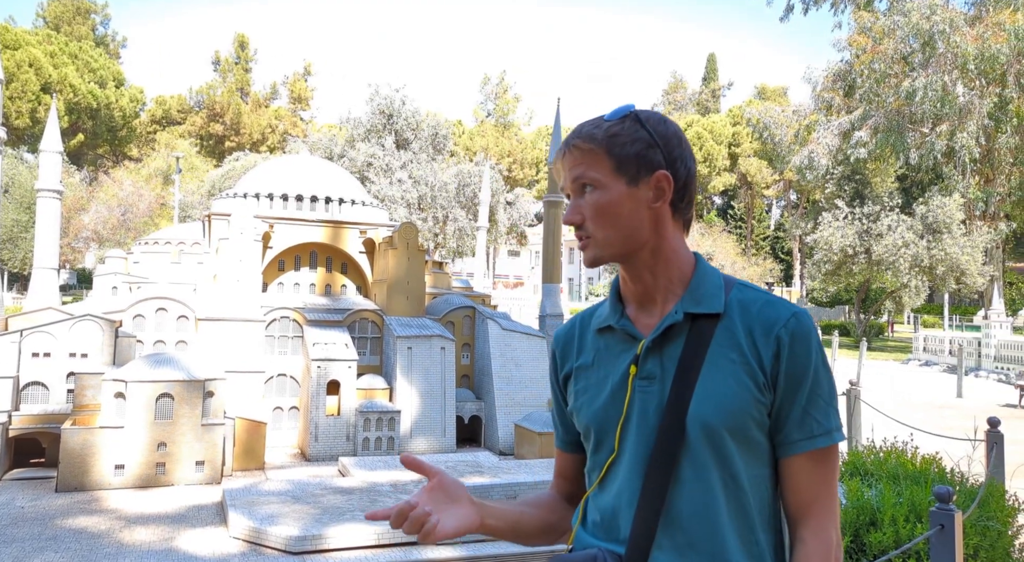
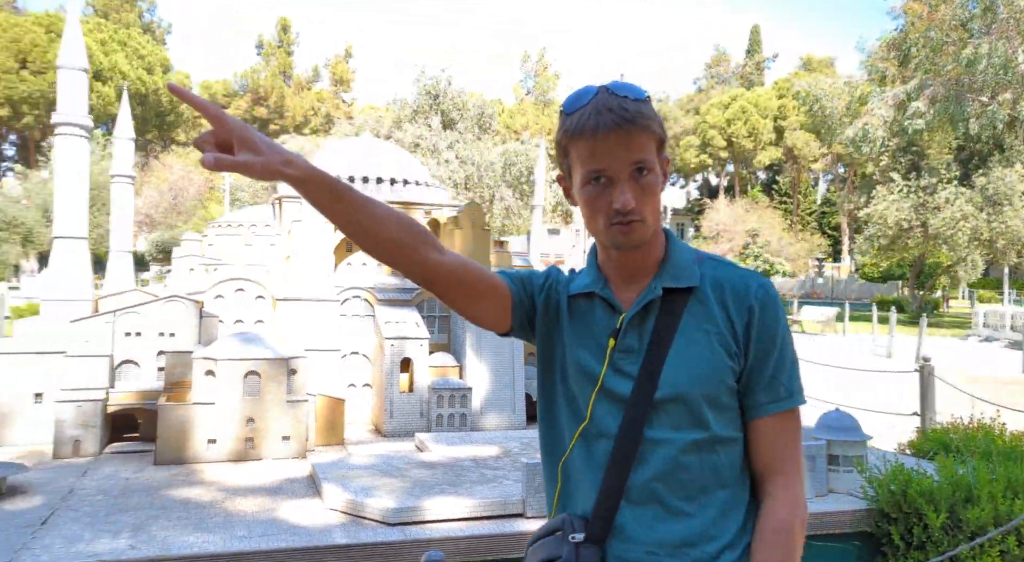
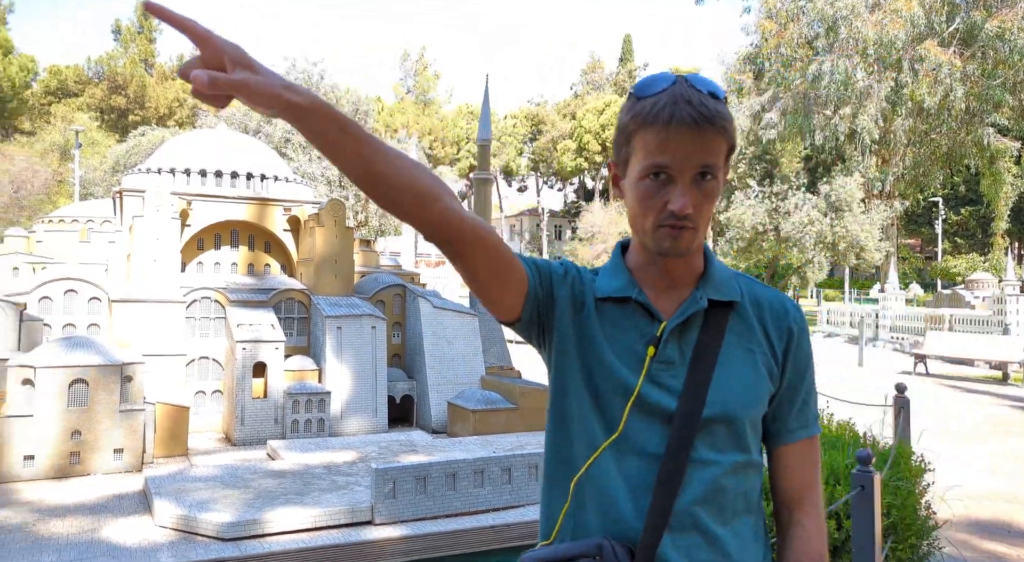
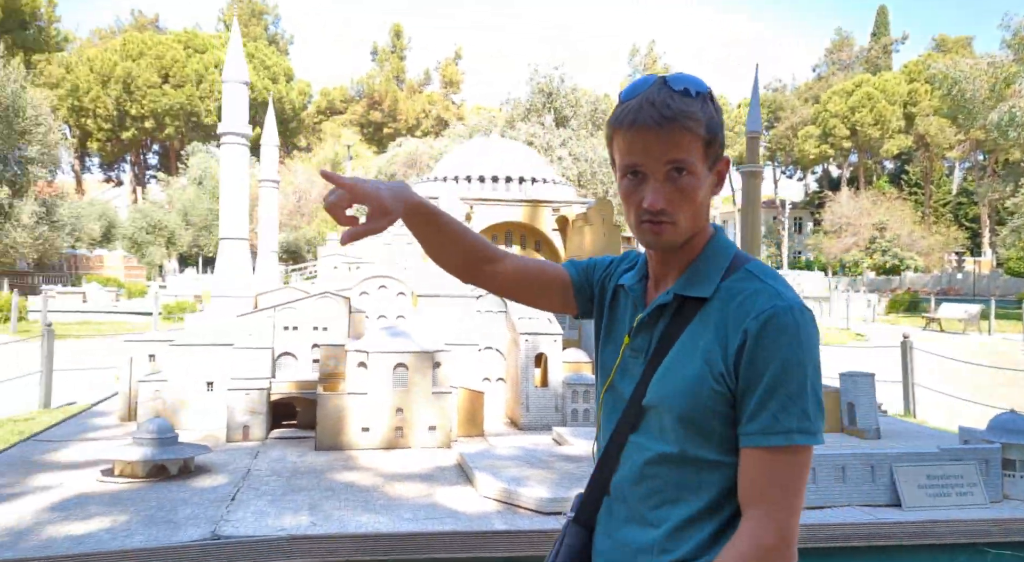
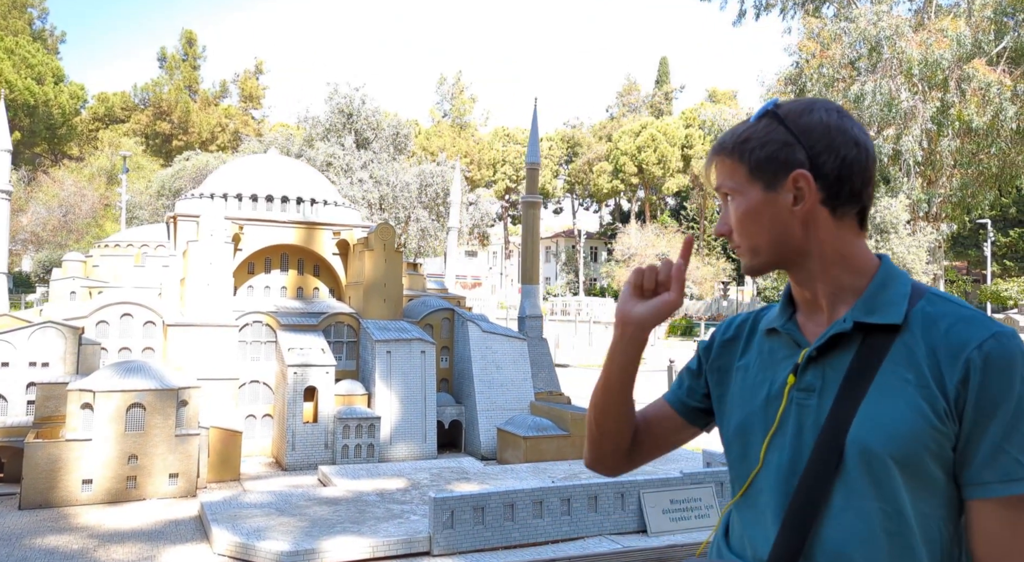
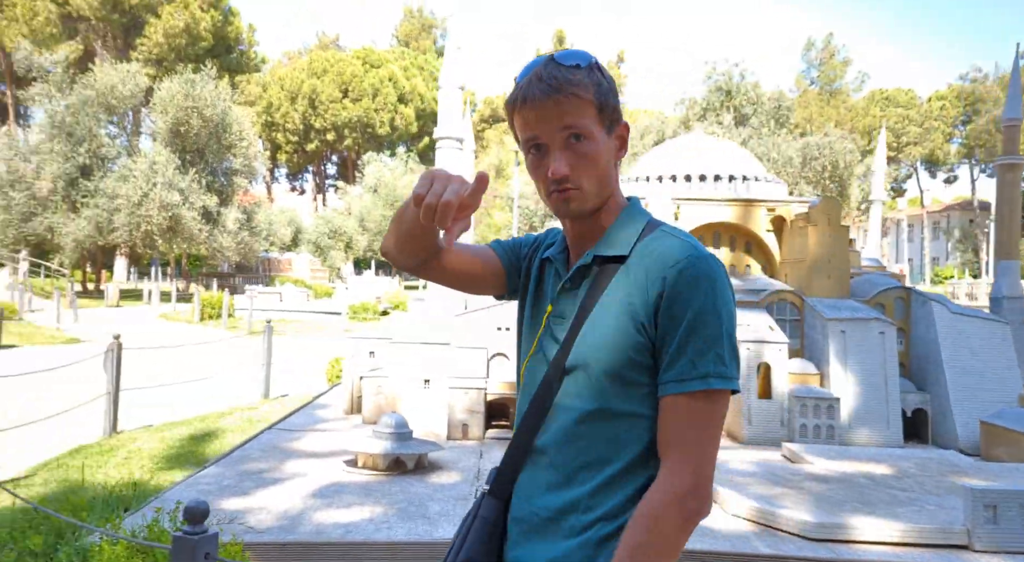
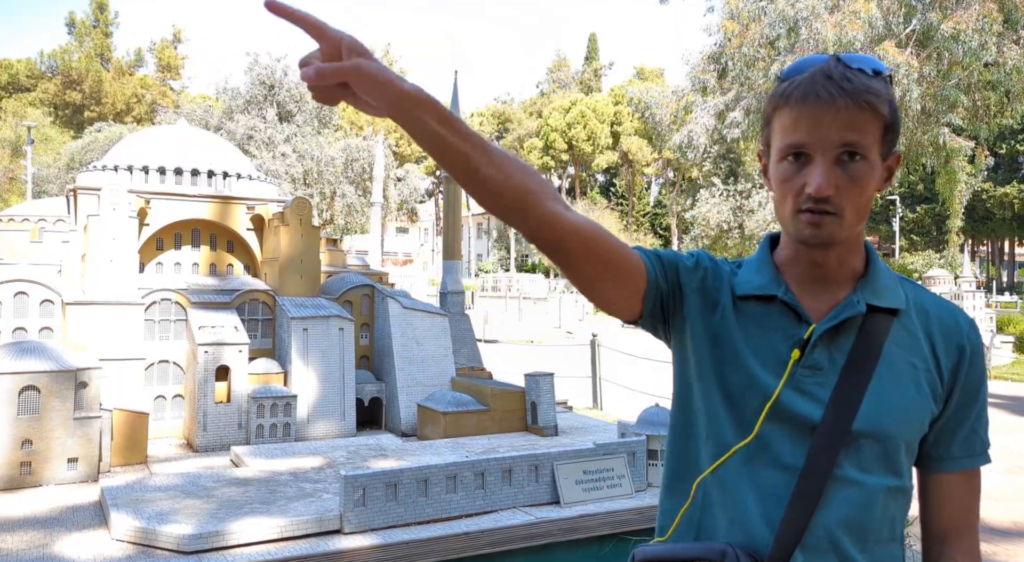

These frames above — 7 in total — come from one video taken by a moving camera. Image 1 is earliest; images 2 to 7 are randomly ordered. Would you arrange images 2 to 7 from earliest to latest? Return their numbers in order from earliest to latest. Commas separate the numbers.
5, 7, 3, 2, 4, 6
